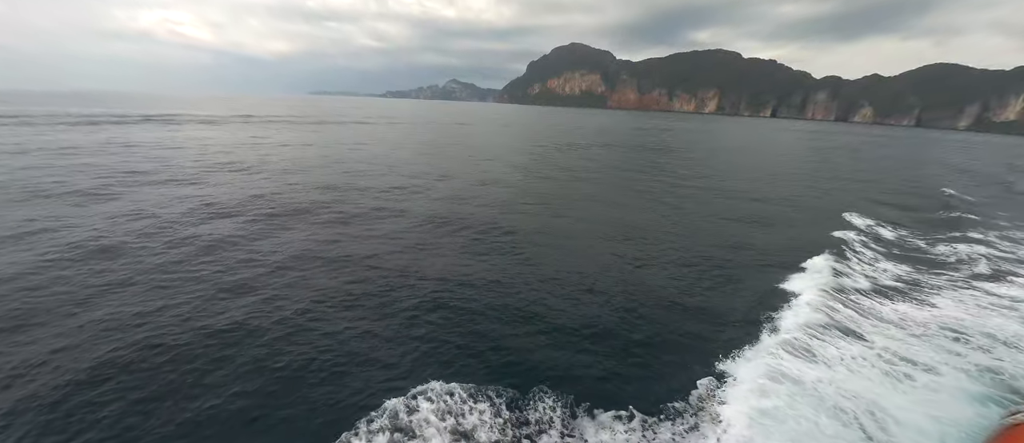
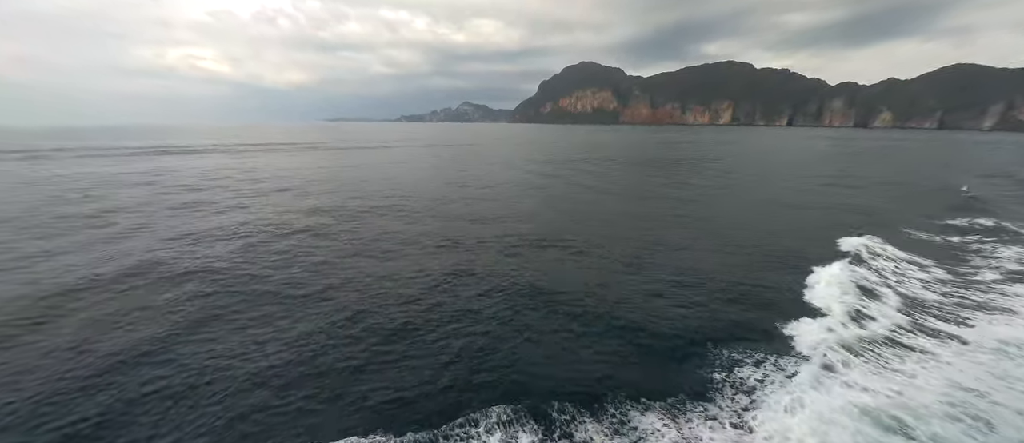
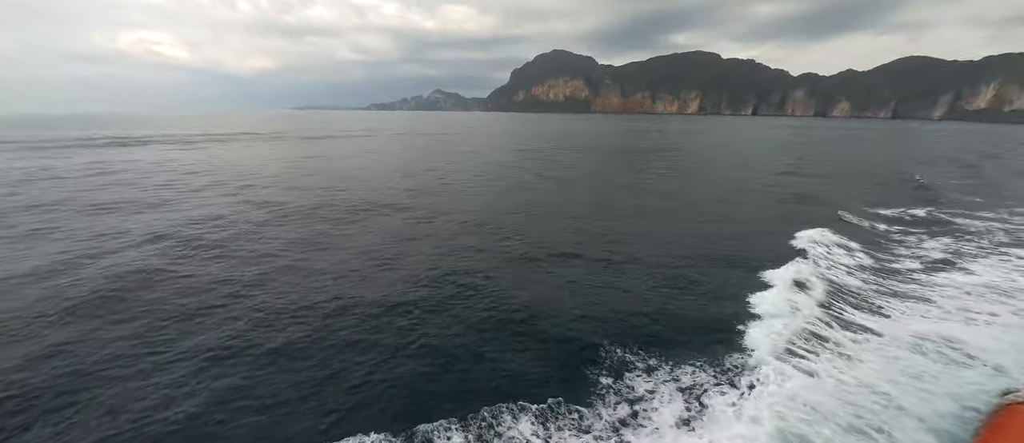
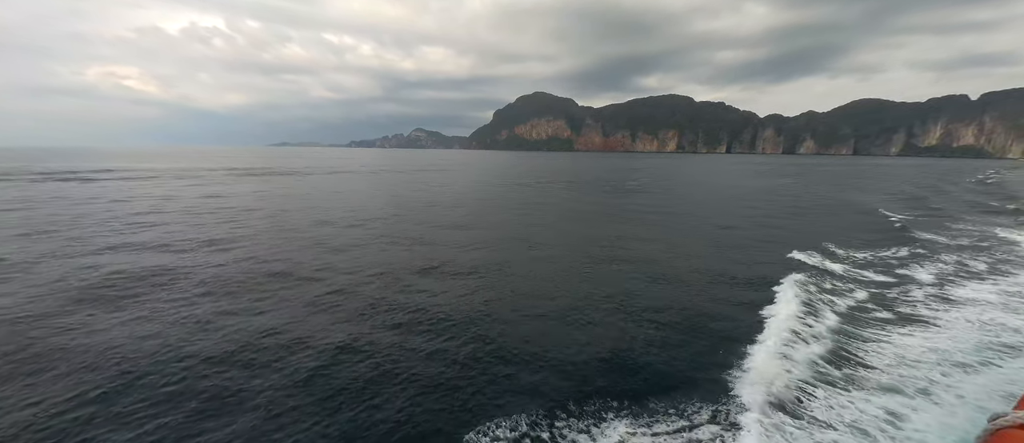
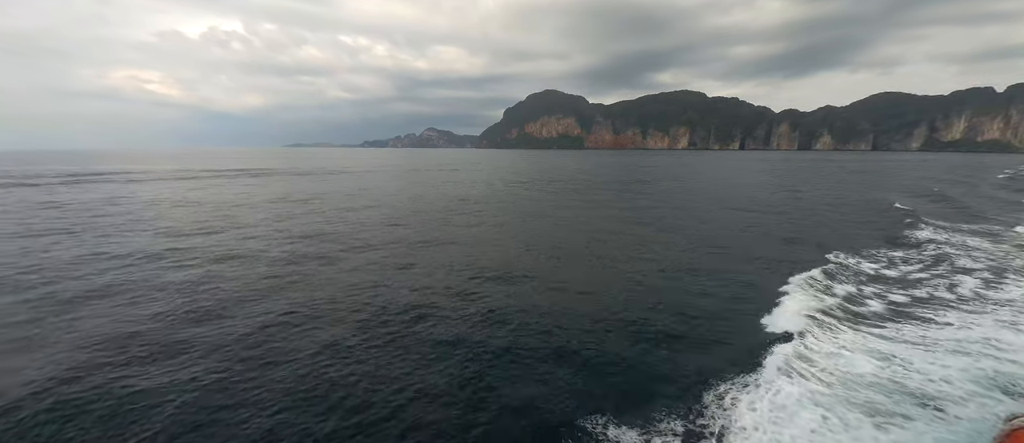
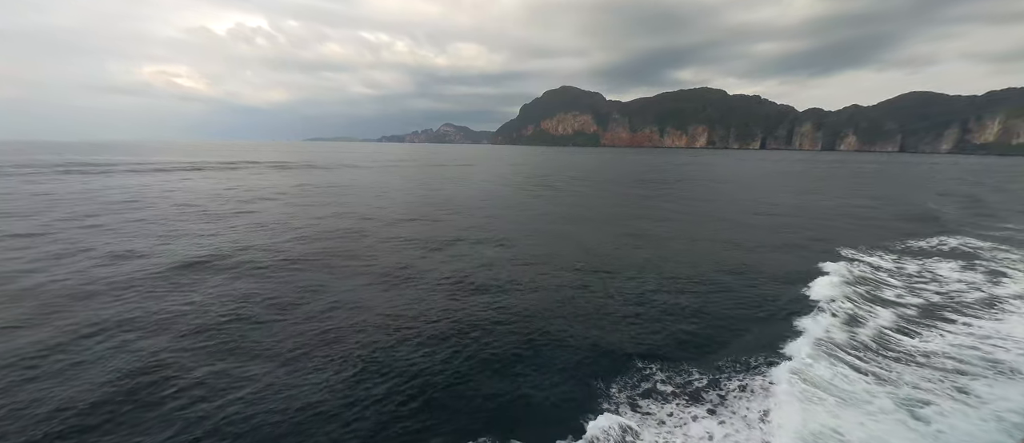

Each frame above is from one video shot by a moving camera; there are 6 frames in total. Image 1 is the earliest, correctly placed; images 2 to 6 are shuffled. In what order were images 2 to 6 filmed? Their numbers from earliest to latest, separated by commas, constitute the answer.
3, 2, 6, 5, 4
